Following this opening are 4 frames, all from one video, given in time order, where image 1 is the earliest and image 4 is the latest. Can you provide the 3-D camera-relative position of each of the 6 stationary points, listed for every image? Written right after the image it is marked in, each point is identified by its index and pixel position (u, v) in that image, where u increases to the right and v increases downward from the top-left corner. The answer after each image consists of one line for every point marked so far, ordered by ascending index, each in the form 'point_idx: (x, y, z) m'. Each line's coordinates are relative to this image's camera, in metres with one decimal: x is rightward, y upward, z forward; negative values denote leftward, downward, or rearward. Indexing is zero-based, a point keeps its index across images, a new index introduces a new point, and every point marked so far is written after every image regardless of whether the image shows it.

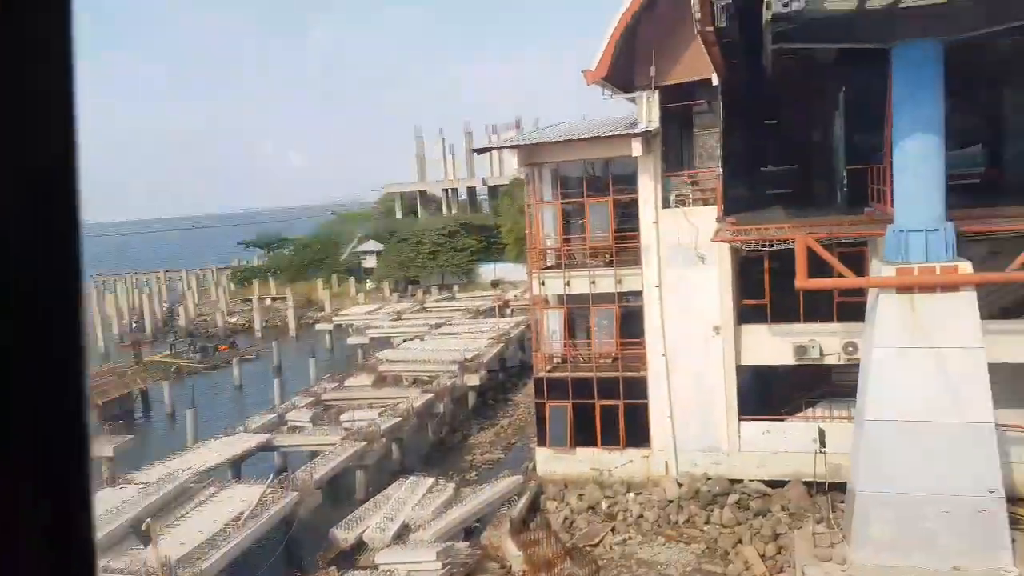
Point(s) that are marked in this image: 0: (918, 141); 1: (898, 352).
0: (+4.4, +1.6, +9.0) m
1: (+4.3, -0.7, +9.1) m
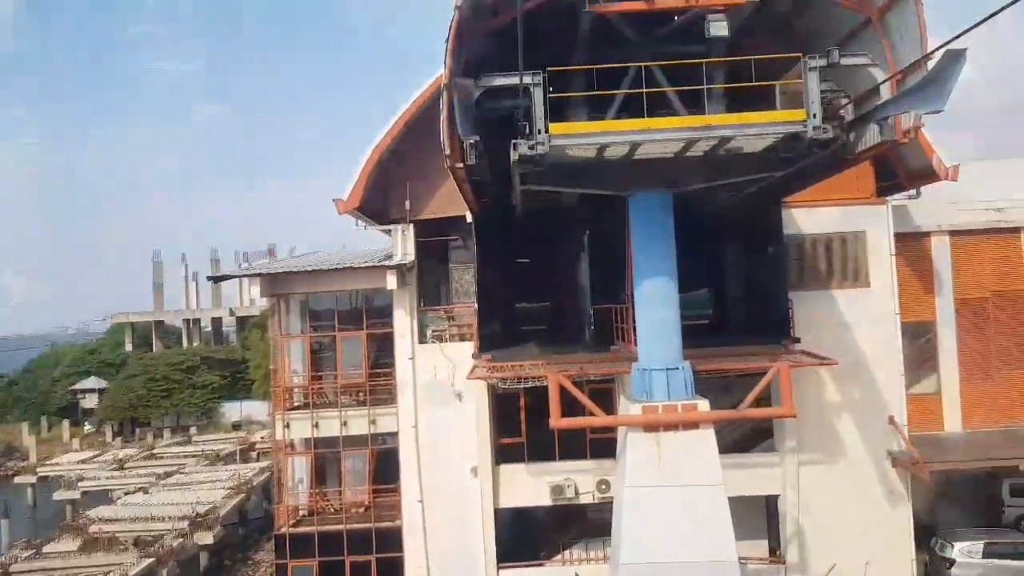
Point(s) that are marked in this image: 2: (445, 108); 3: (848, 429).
0: (+1.6, 0.0, +9.4) m
1: (+1.5, -2.3, +9.1) m
2: (-0.6, +1.7, +7.8) m
3: (+5.1, -2.1, +12.5) m
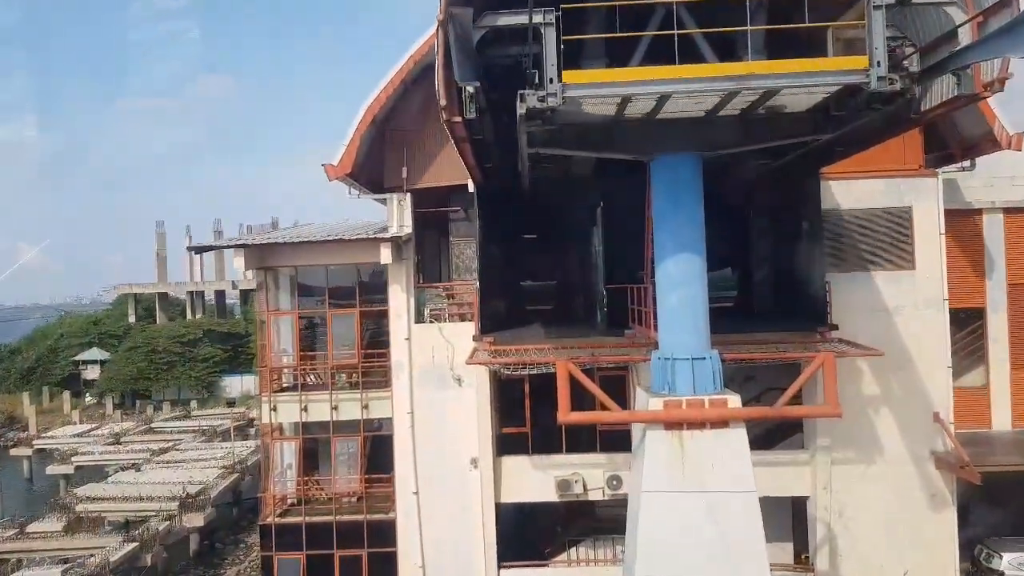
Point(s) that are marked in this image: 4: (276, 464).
0: (+1.7, +0.3, +8.2) m
1: (+1.5, -2.0, +8.0) m
2: (-0.6, +1.9, +6.6) m
3: (+5.2, -1.9, +11.3) m
4: (-3.6, -2.7, +12.5) m
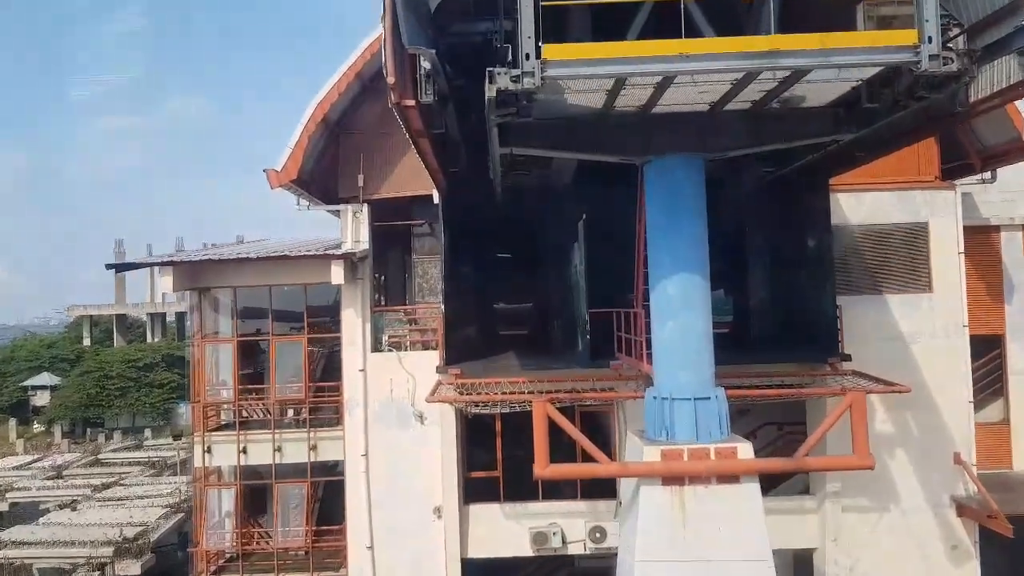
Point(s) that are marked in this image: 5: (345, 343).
0: (+1.4, 0.0, +6.9) m
1: (+1.2, -2.3, +6.6) m
2: (-0.8, +1.8, +5.3) m
3: (+4.8, -2.2, +10.1) m
4: (-4.0, -3.0, +10.9) m
5: (-2.1, -0.7, +10.4) m
